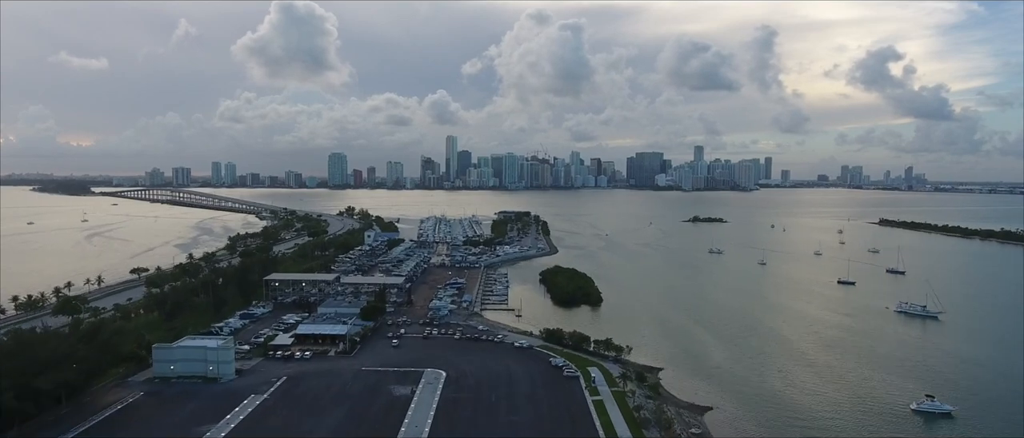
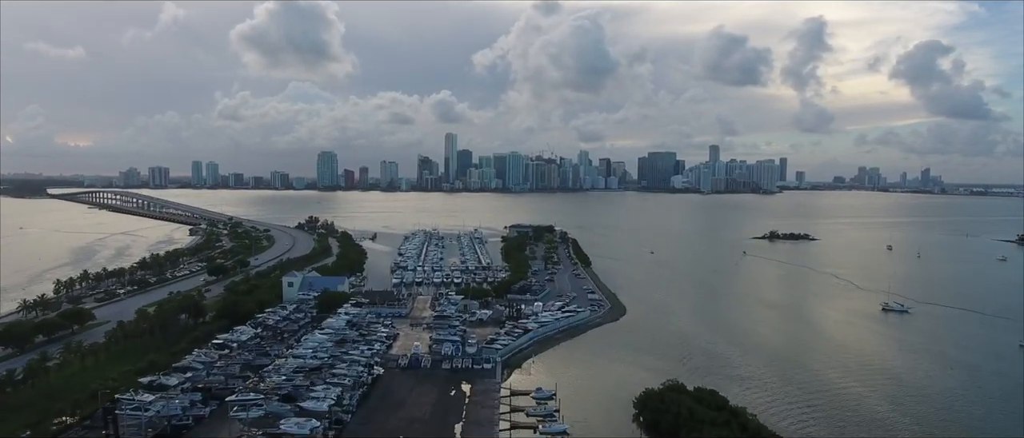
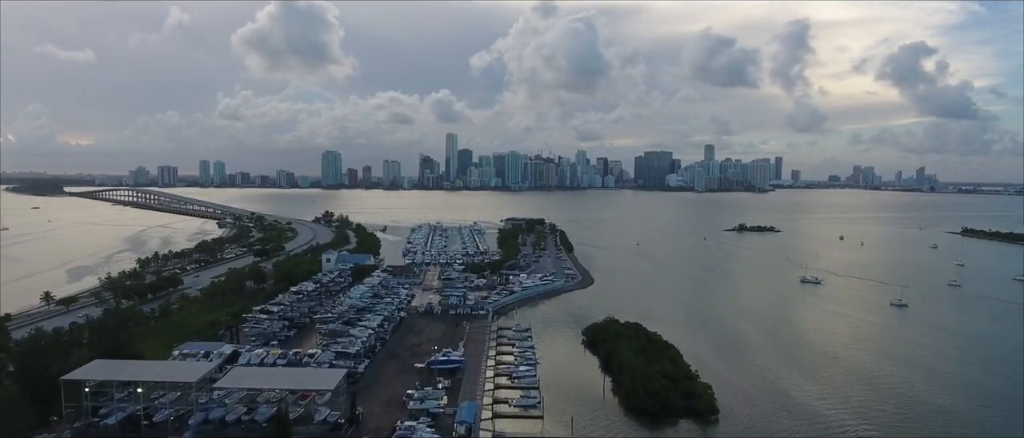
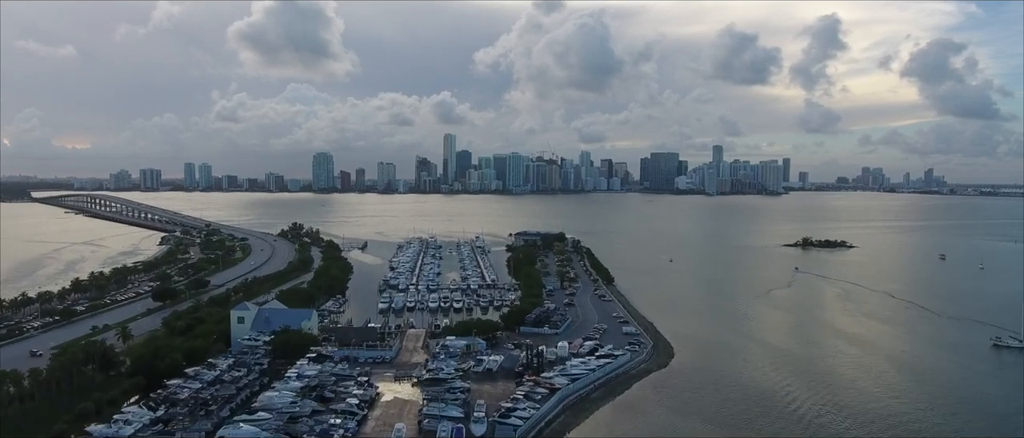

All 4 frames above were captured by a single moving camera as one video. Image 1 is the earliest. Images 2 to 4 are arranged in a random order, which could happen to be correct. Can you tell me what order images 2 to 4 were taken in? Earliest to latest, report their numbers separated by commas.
3, 2, 4
